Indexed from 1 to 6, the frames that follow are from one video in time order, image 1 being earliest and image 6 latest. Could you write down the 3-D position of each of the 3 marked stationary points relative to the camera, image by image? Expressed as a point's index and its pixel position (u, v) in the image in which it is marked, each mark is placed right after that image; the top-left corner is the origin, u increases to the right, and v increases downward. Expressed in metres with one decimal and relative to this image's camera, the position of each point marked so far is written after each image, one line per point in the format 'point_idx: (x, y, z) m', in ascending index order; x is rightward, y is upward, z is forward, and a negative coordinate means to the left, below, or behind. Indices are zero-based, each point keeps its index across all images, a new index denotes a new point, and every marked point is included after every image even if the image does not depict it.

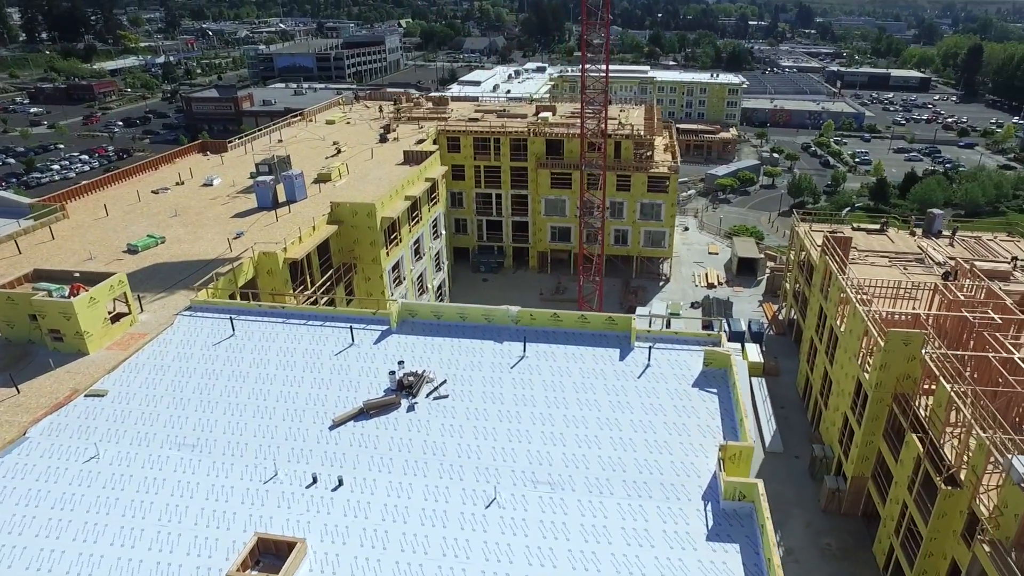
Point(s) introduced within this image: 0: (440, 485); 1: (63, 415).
0: (-1.7, -4.9, +17.1) m
1: (-13.0, -3.7, +19.9) m
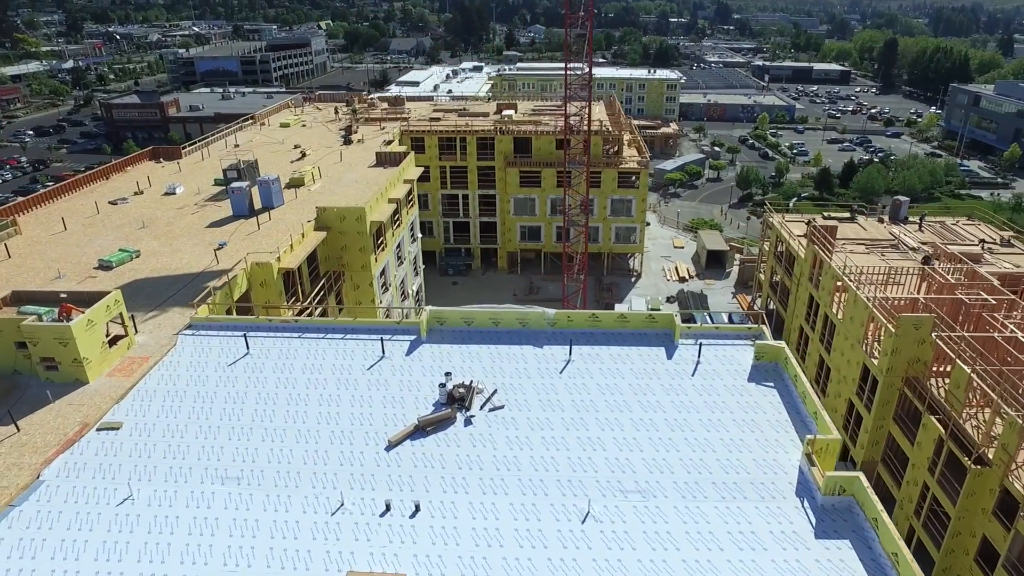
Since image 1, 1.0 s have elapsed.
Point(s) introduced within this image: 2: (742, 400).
0: (+0.4, -5.0, +15.9) m
1: (-11.2, -4.2, +17.6) m
2: (+6.9, -3.3, +20.2) m
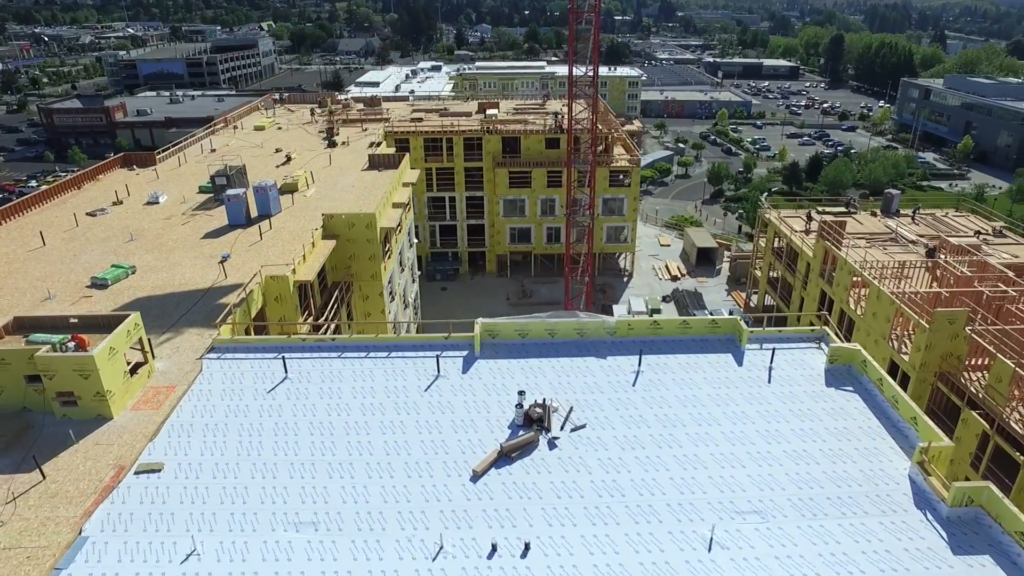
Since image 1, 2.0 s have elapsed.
0: (+2.8, -5.2, +14.6) m
1: (-8.9, -4.9, +15.5) m
2: (+8.9, -3.4, +19.3) m
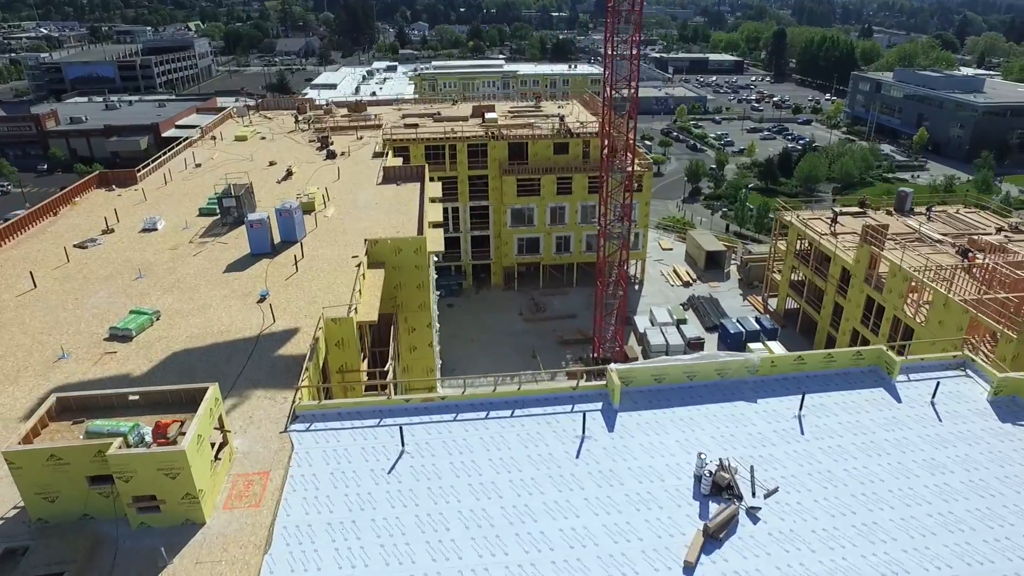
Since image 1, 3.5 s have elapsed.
0: (+7.3, -6.2, +12.2) m
1: (-4.4, -6.3, +12.0) m
2: (+12.9, -4.1, +17.3) m
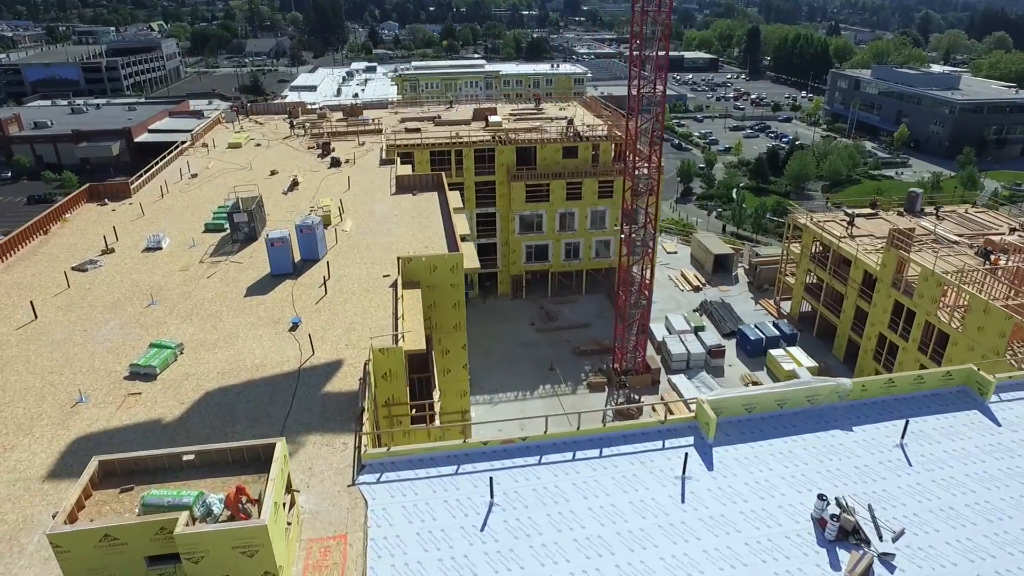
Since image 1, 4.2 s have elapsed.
0: (+9.8, -6.8, +10.8) m
1: (-1.9, -7.1, +10.1) m
2: (+15.1, -4.6, +16.2) m
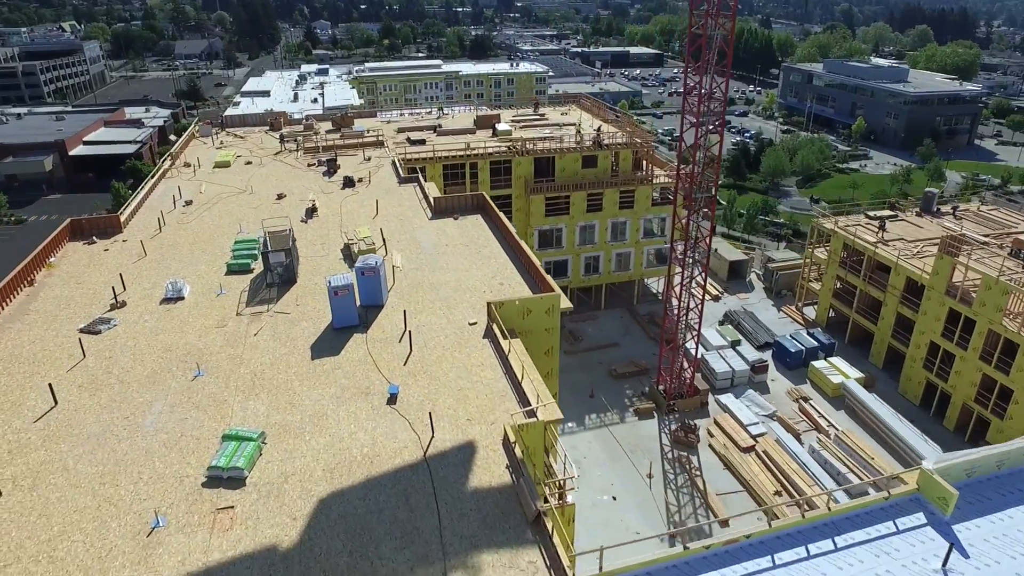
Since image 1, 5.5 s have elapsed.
0: (+15.2, -7.8, +8.6) m
1: (+3.6, -8.7, +6.8) m
2: (+19.8, -5.3, +14.4) m
